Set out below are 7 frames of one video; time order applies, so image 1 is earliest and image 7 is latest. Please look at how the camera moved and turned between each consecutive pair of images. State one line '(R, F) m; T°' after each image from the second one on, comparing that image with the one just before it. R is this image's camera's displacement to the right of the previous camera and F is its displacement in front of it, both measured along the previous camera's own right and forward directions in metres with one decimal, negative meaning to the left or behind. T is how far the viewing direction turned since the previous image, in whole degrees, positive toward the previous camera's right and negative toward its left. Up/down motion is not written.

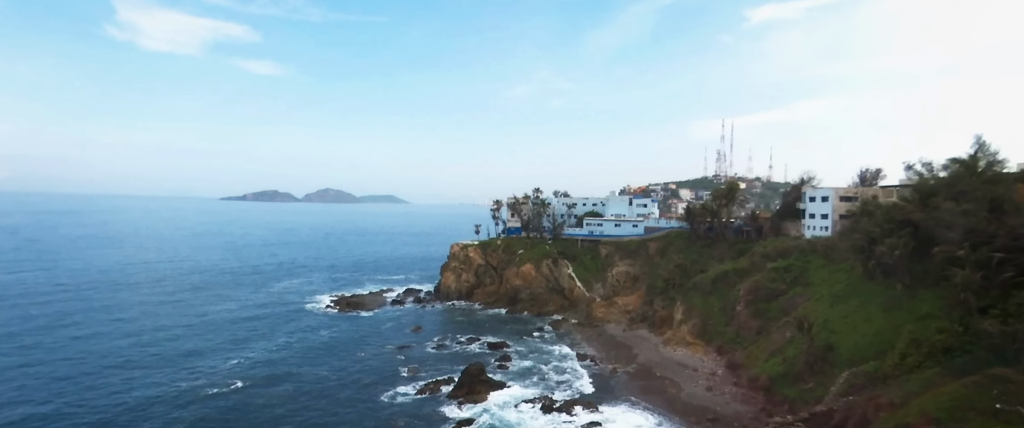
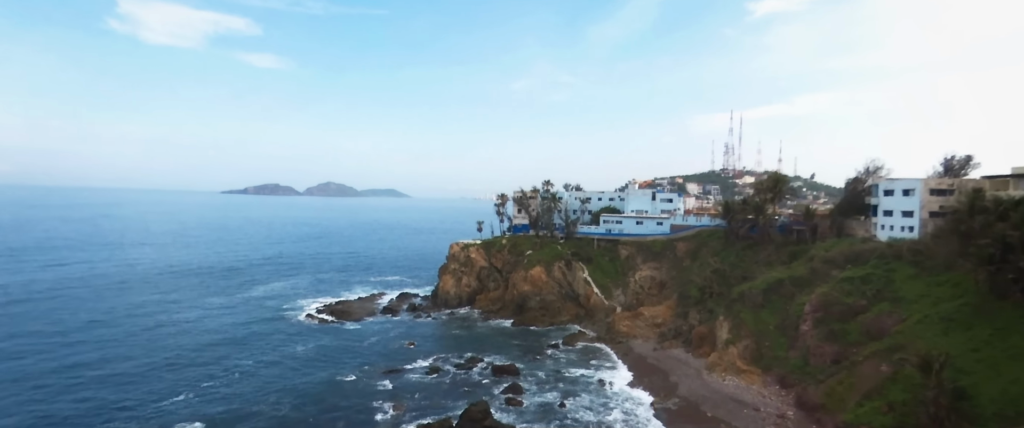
(-0.7, +9.0) m; 0°
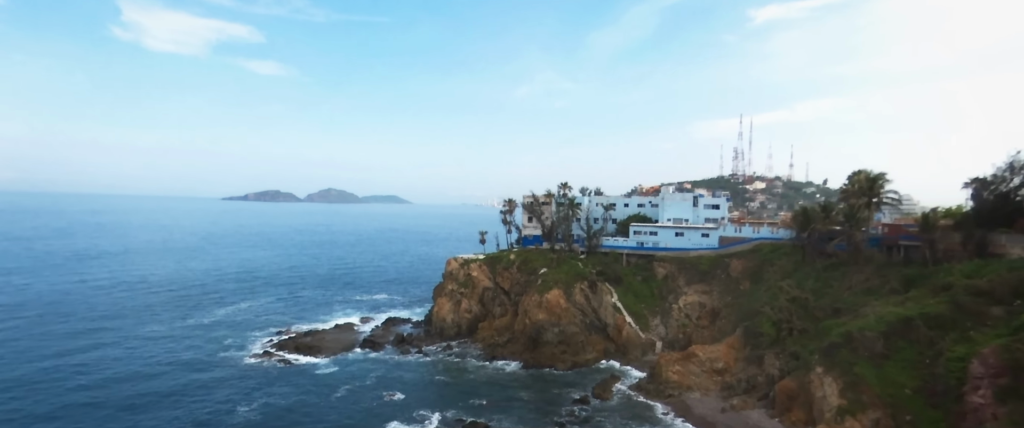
(-0.9, +12.6) m; 0°
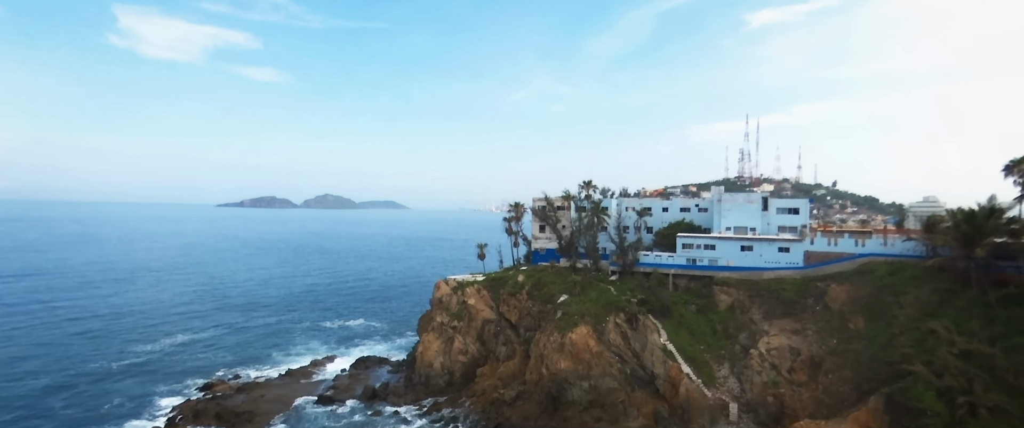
(-0.9, +14.3) m; 0°
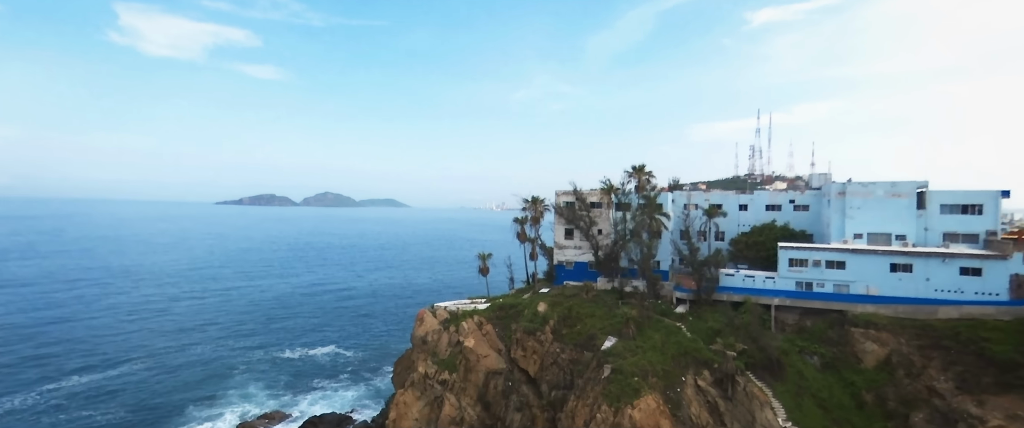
(-1.0, +14.8) m; 0°
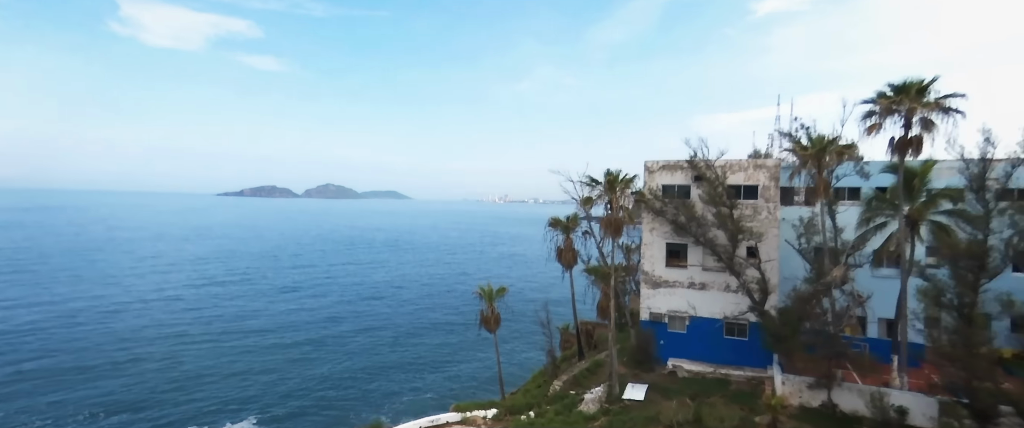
(-1.3, +21.0) m; 0°
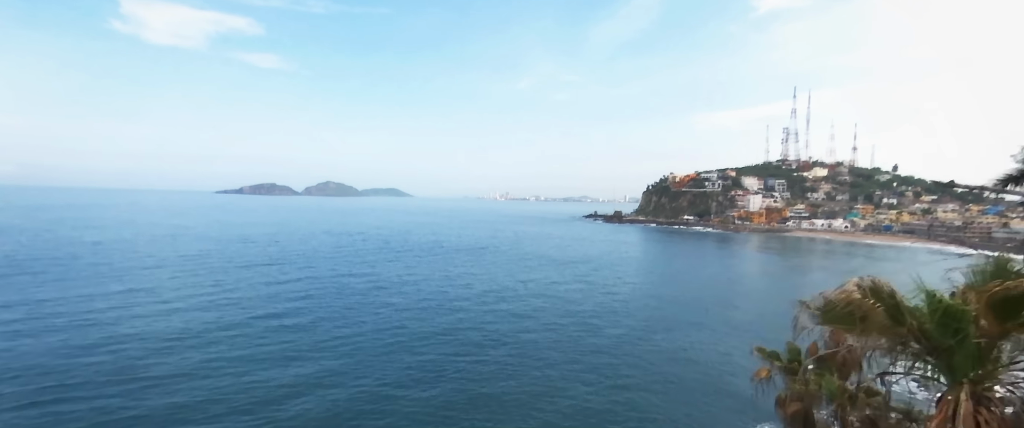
(-1.6, +17.9) m; 0°
